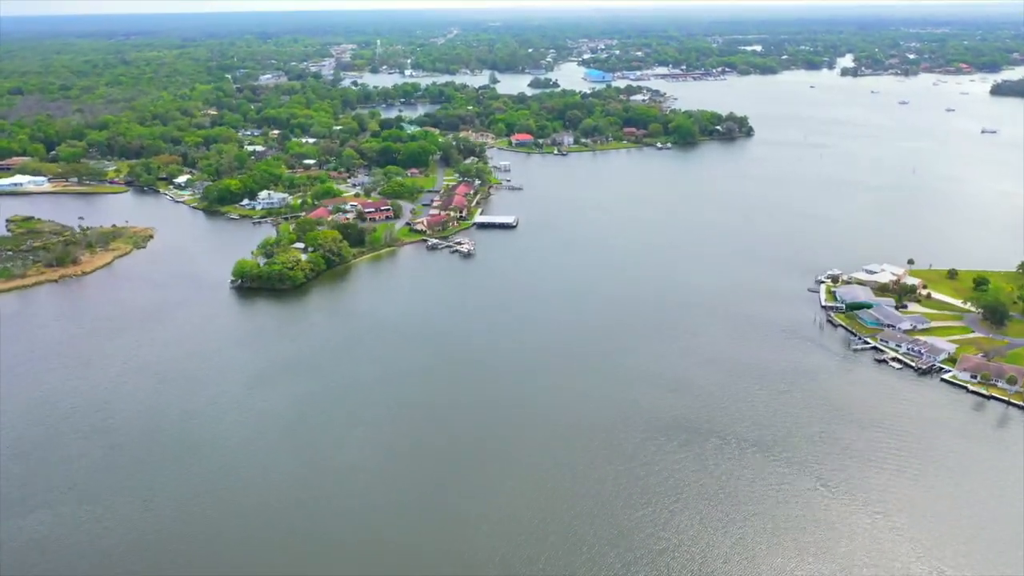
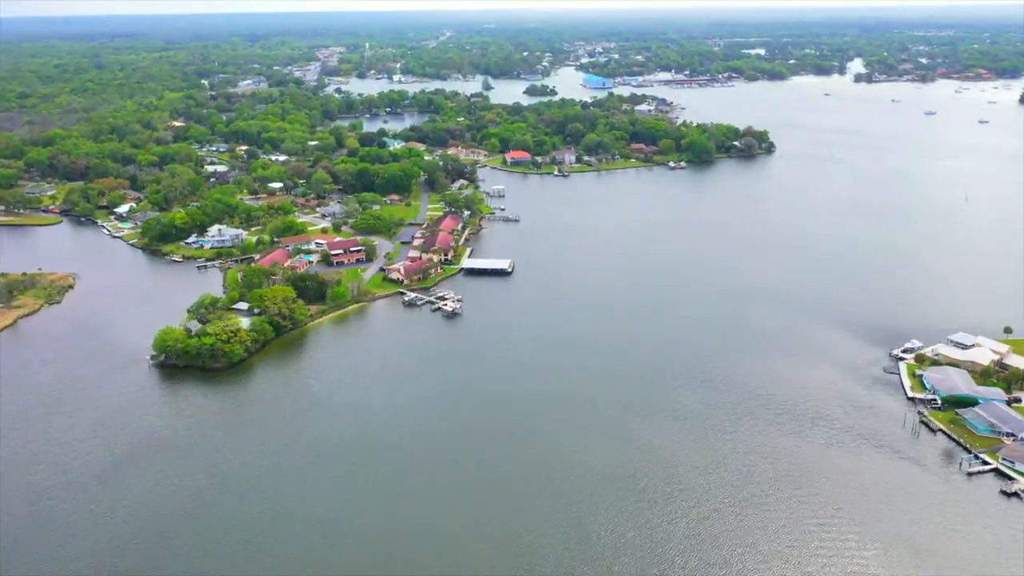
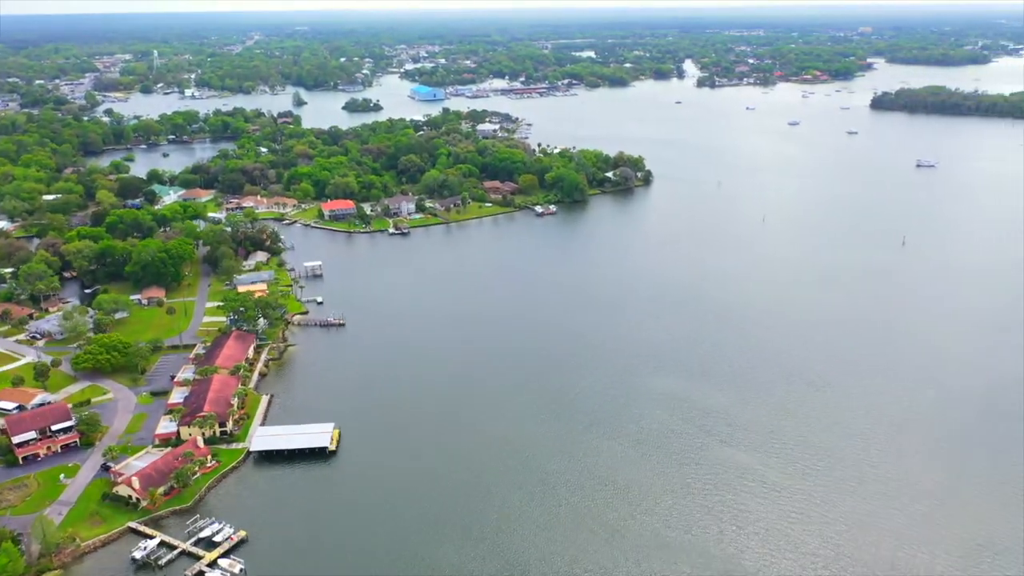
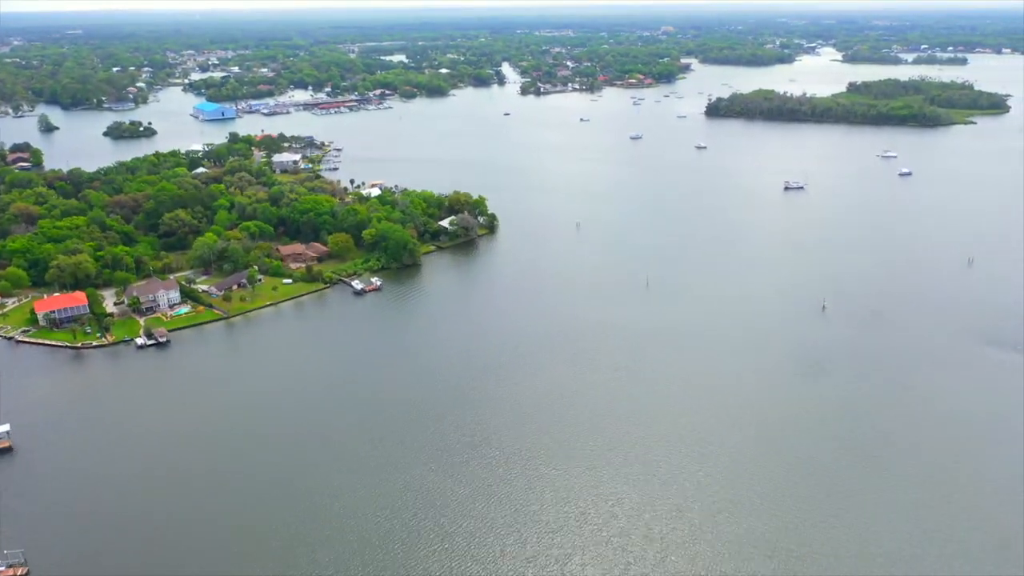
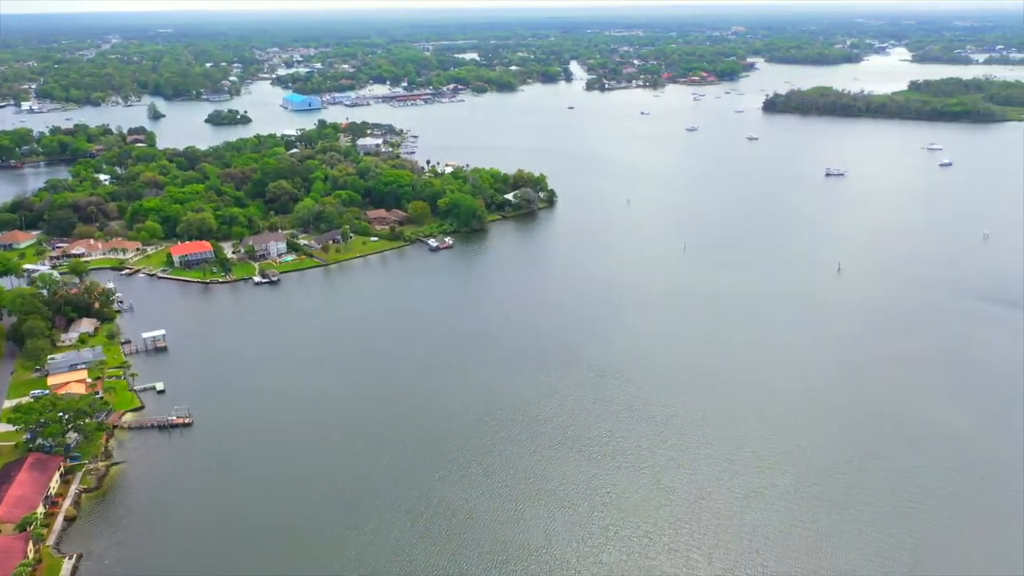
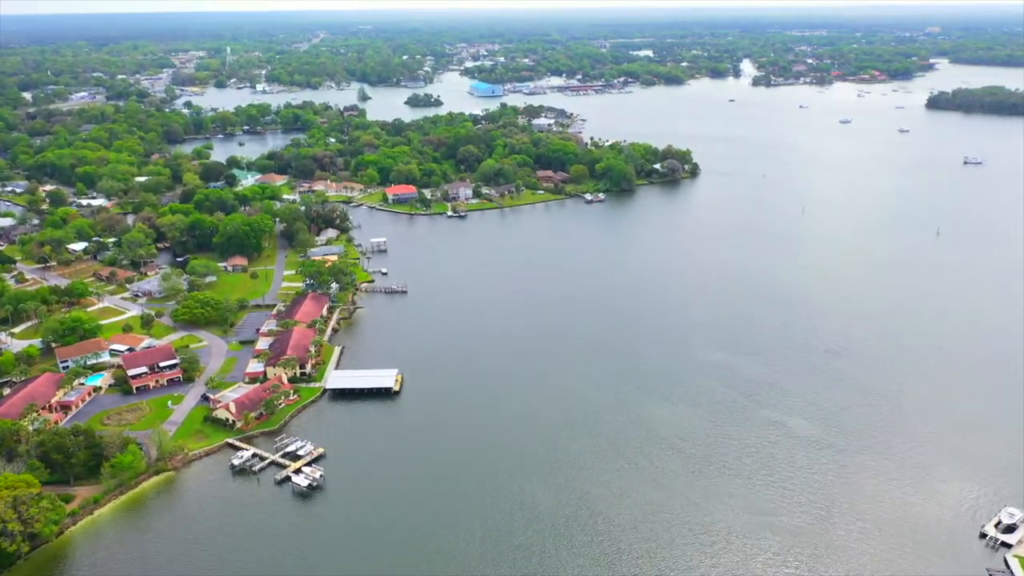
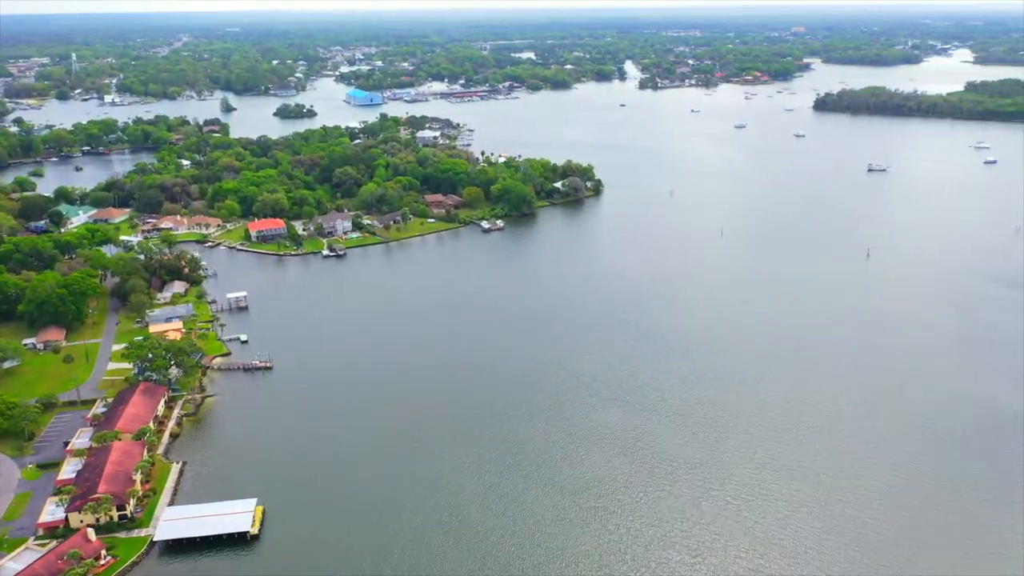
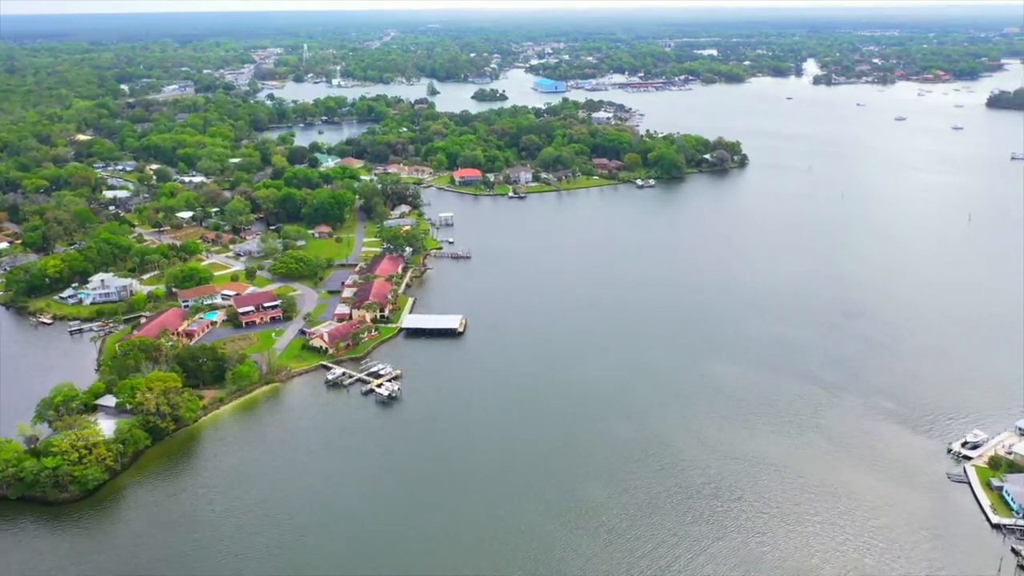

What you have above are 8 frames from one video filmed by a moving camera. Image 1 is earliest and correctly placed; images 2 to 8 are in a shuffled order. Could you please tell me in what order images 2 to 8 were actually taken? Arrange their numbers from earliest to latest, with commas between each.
2, 8, 6, 3, 7, 5, 4
